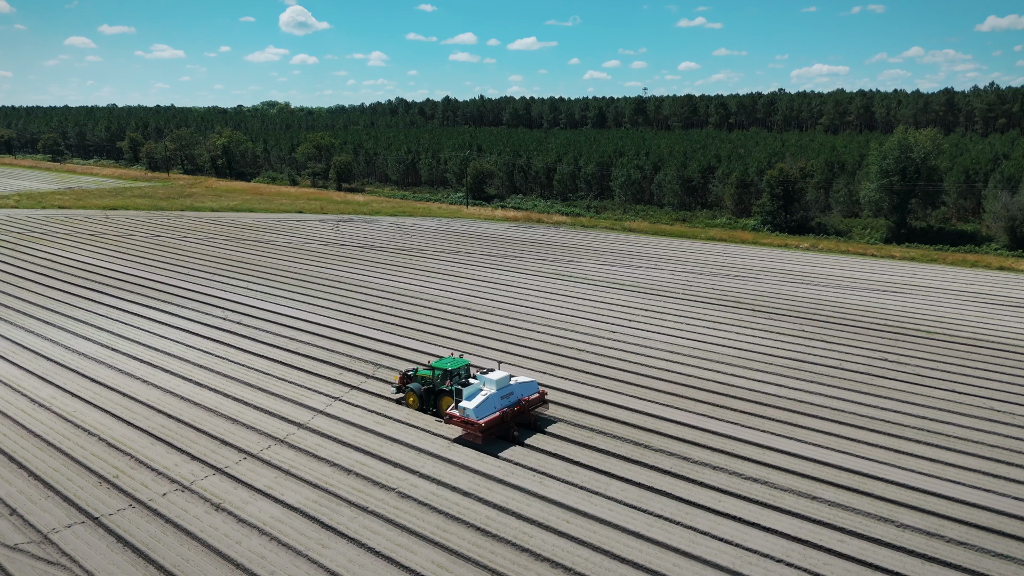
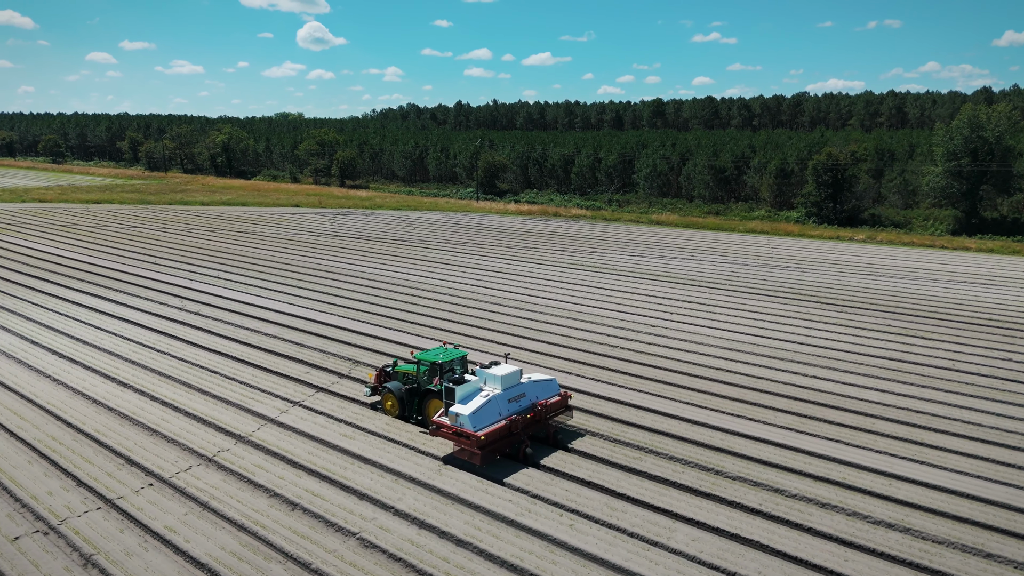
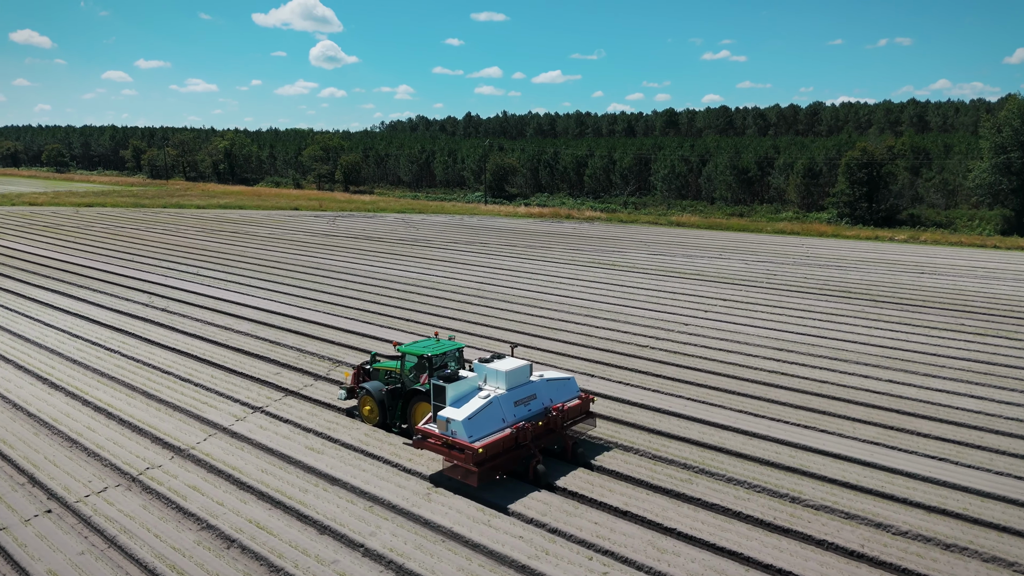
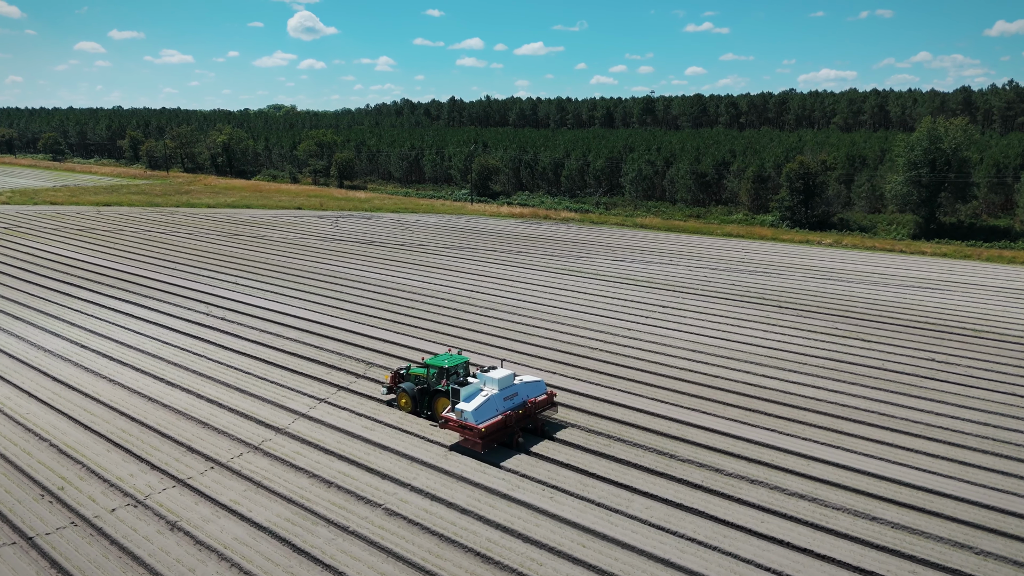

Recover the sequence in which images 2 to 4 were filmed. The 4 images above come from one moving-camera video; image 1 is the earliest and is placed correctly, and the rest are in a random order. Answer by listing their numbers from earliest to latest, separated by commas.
4, 2, 3
